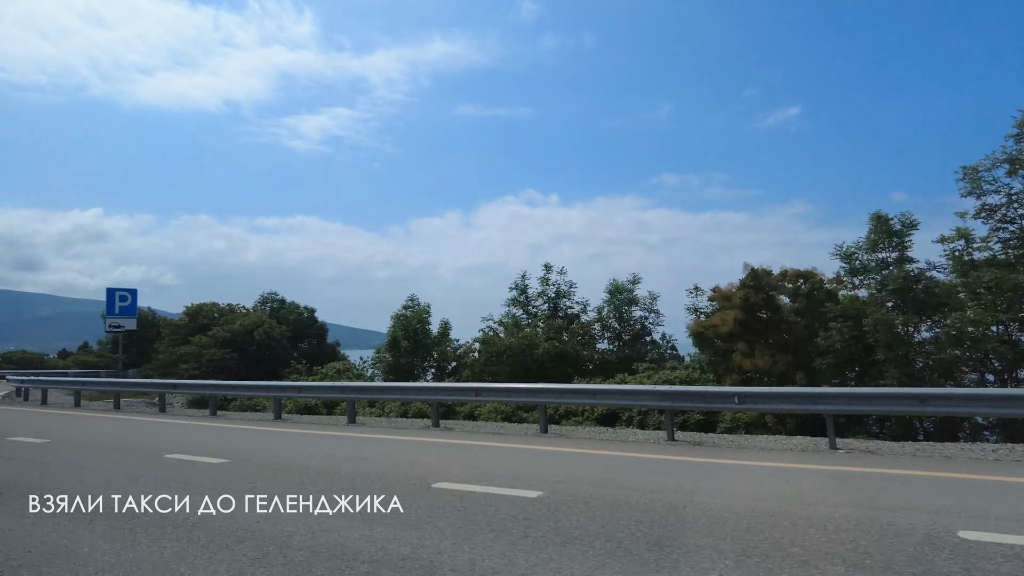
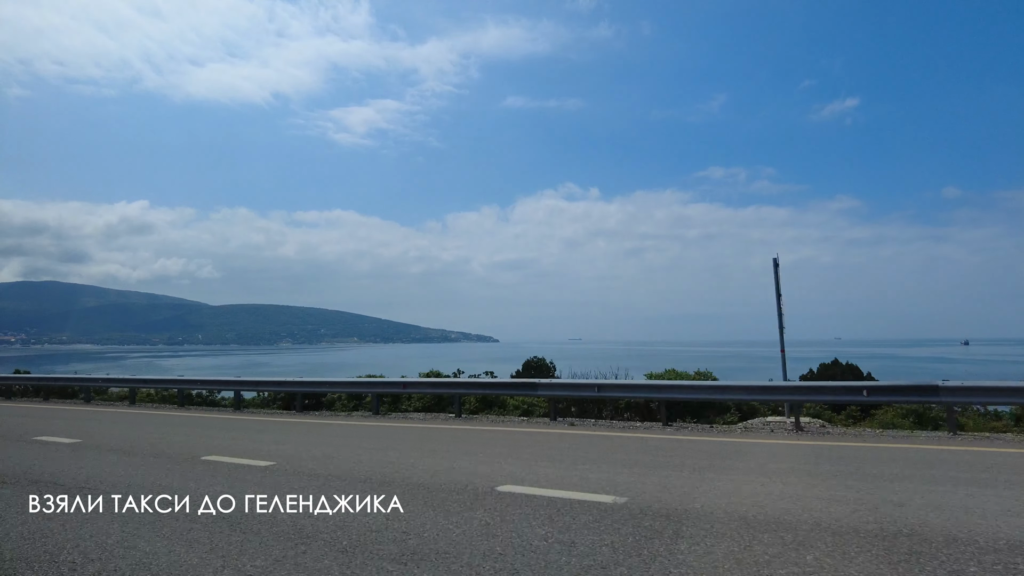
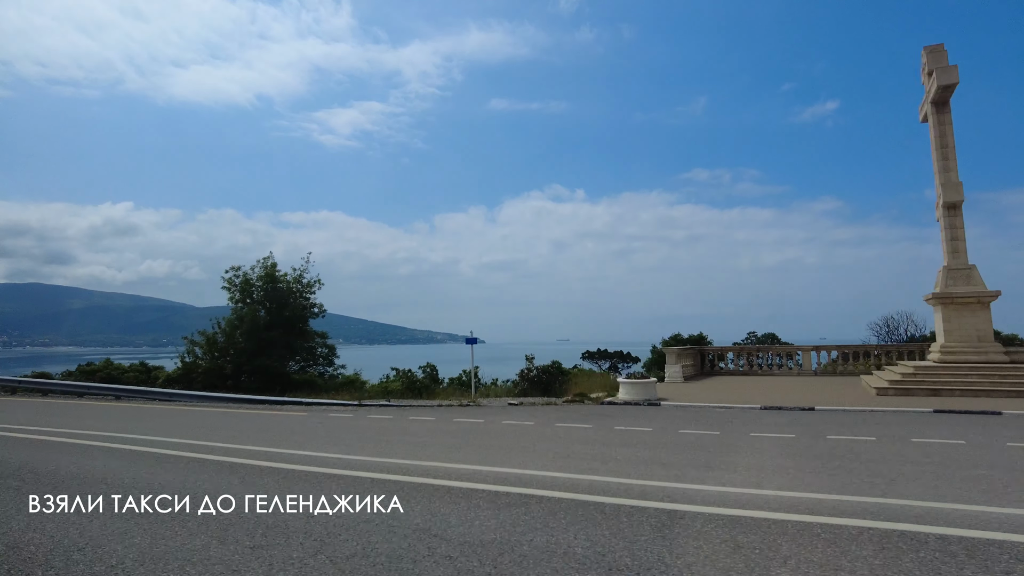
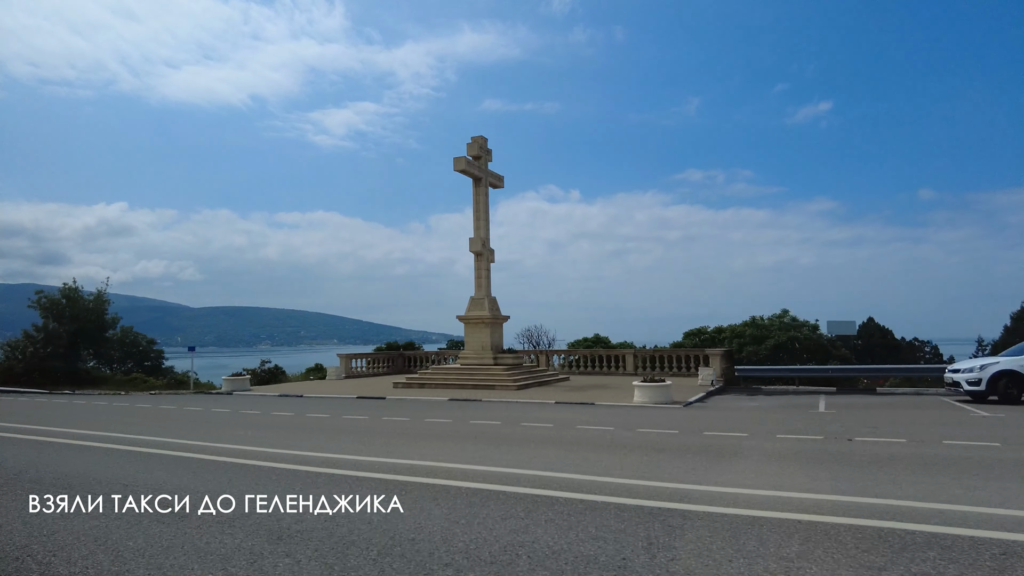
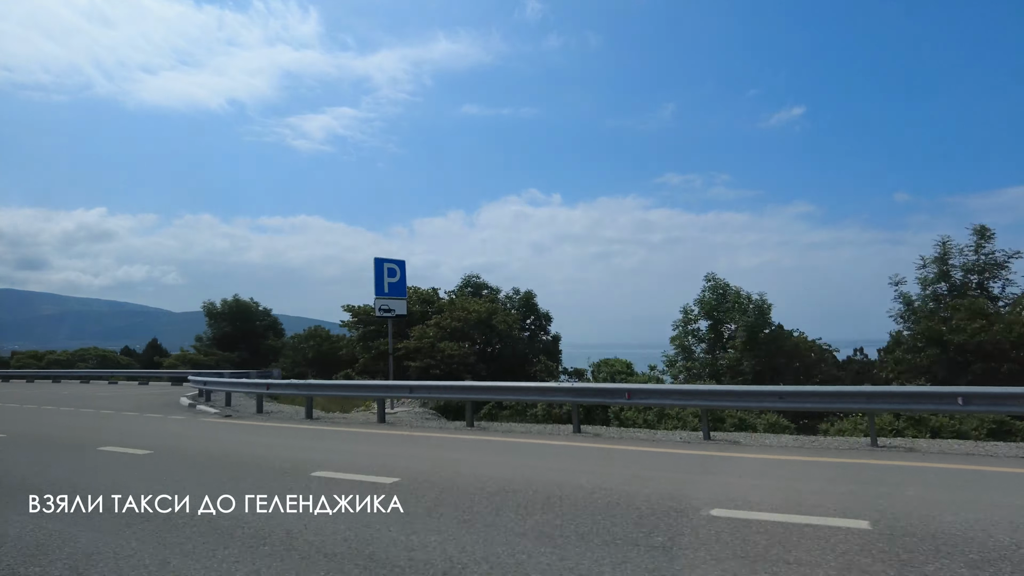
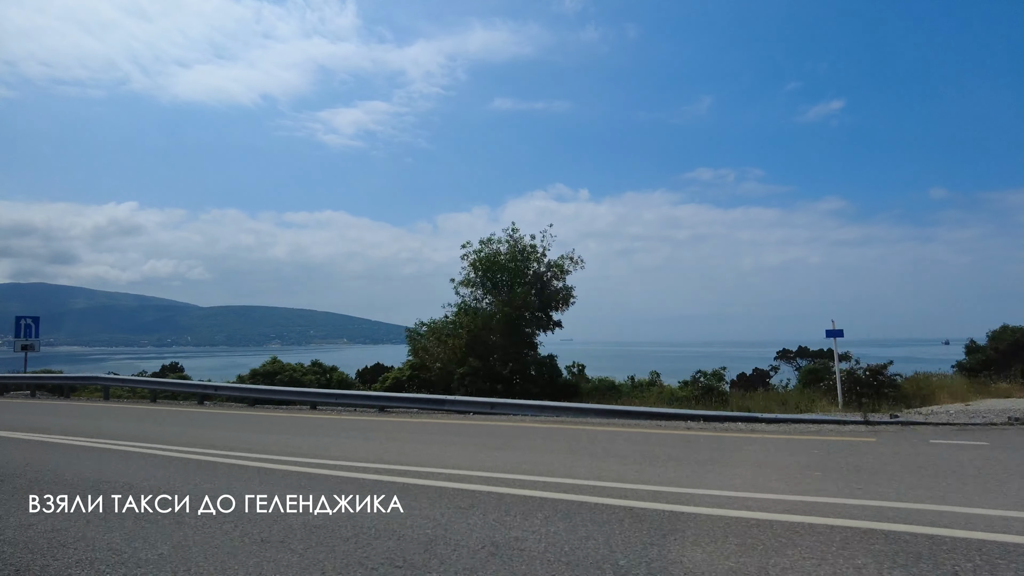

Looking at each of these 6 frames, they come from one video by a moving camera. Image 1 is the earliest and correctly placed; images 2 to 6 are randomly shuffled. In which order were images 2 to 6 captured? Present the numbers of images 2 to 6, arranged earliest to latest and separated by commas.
5, 4, 3, 6, 2
